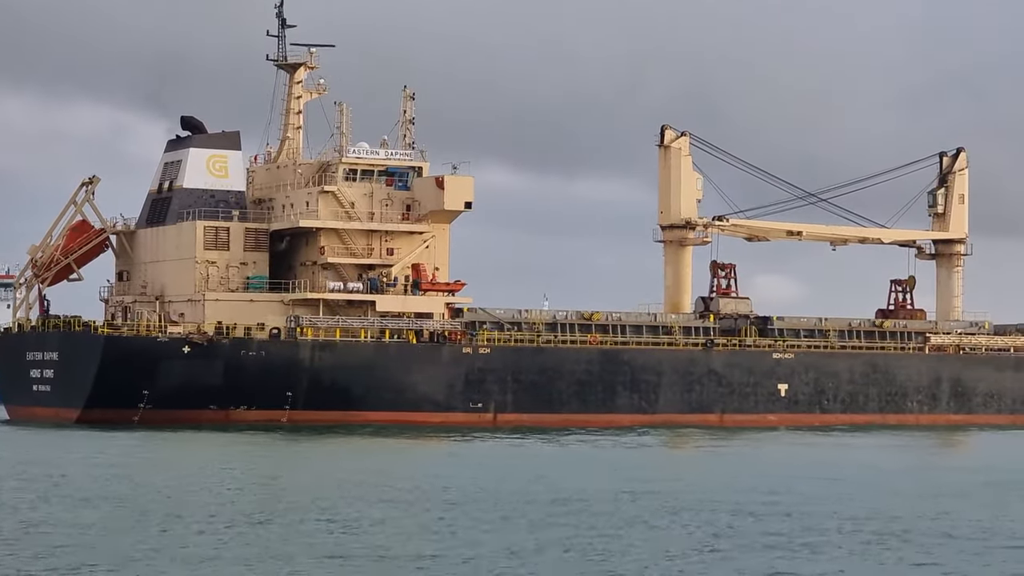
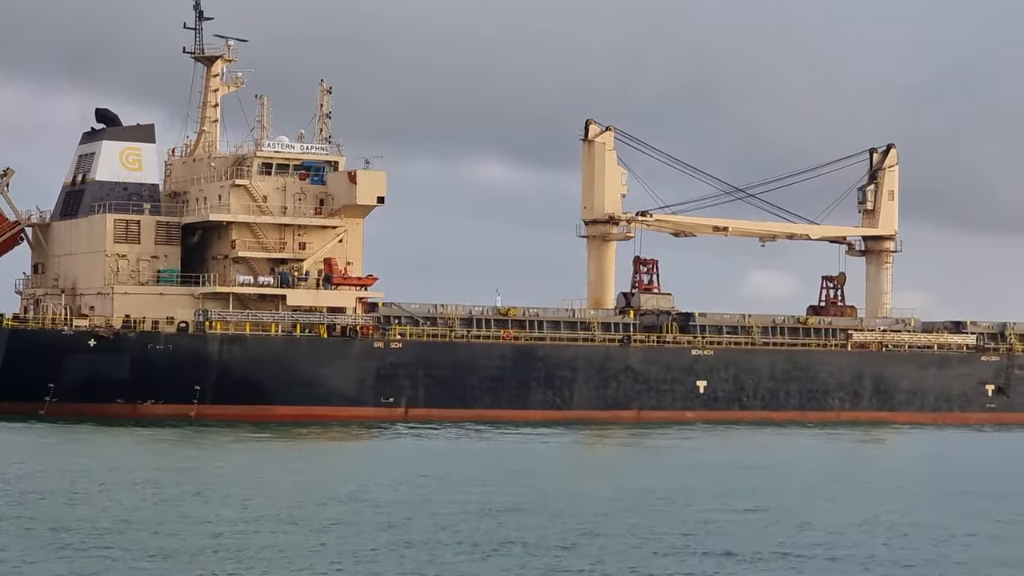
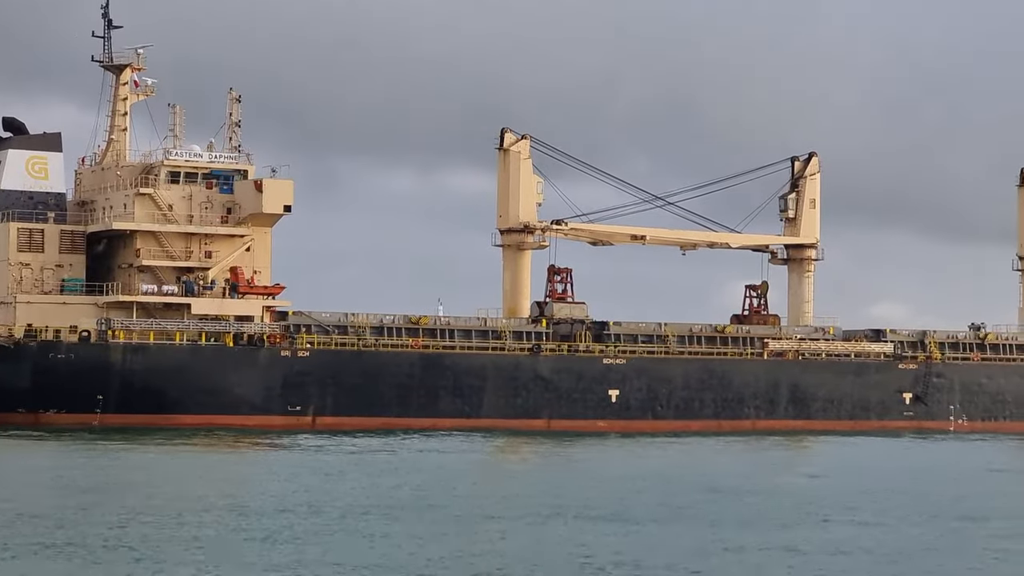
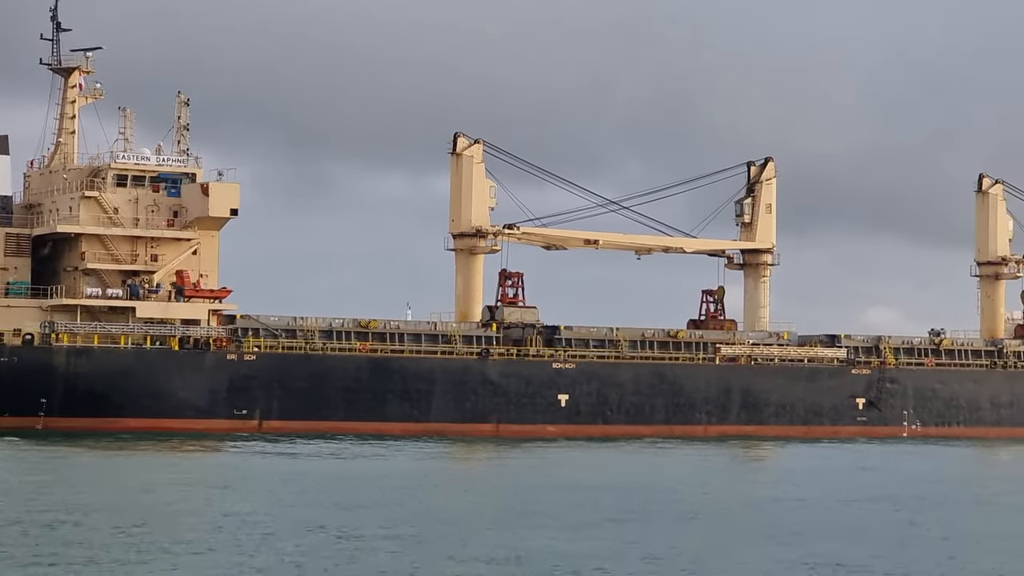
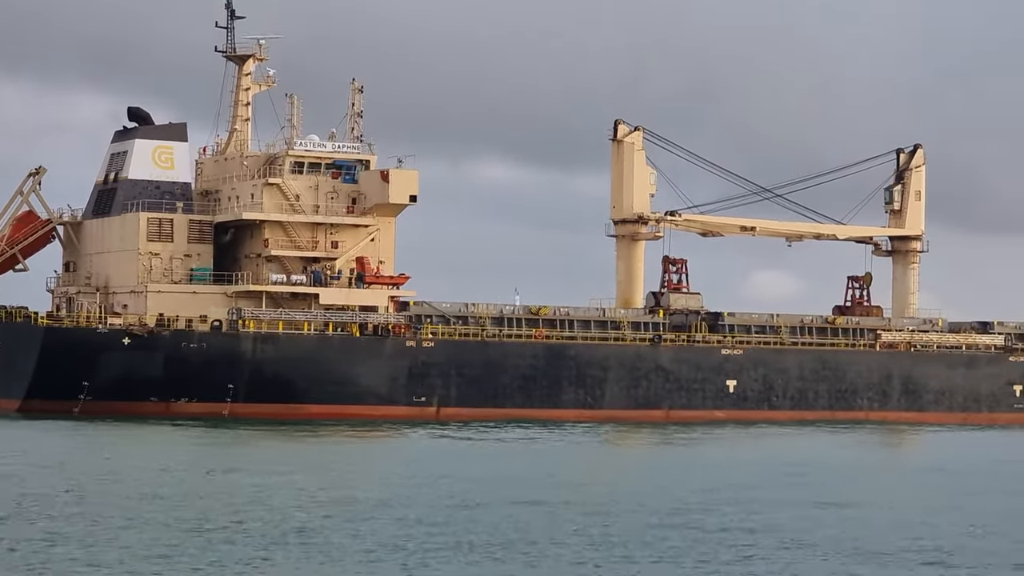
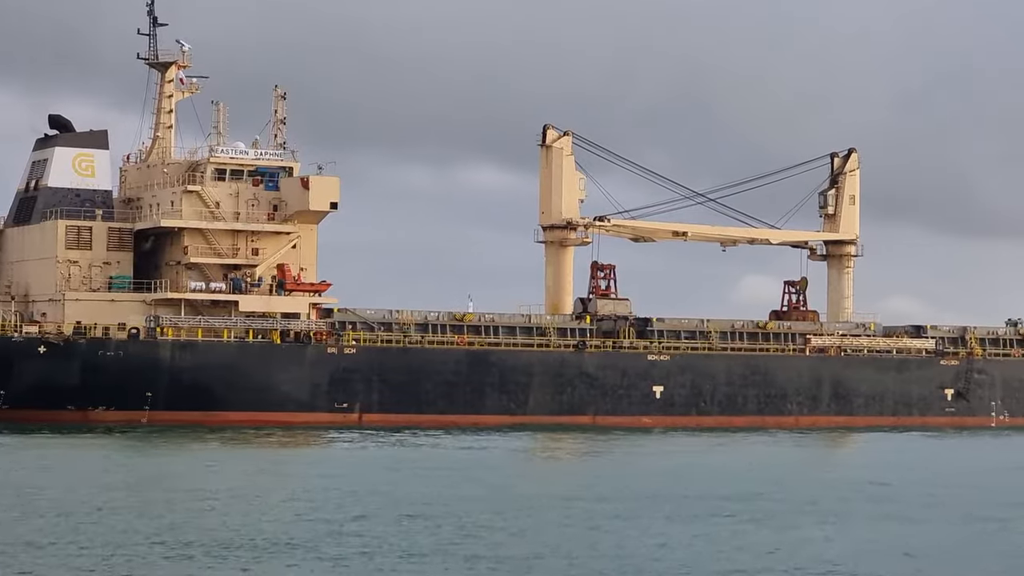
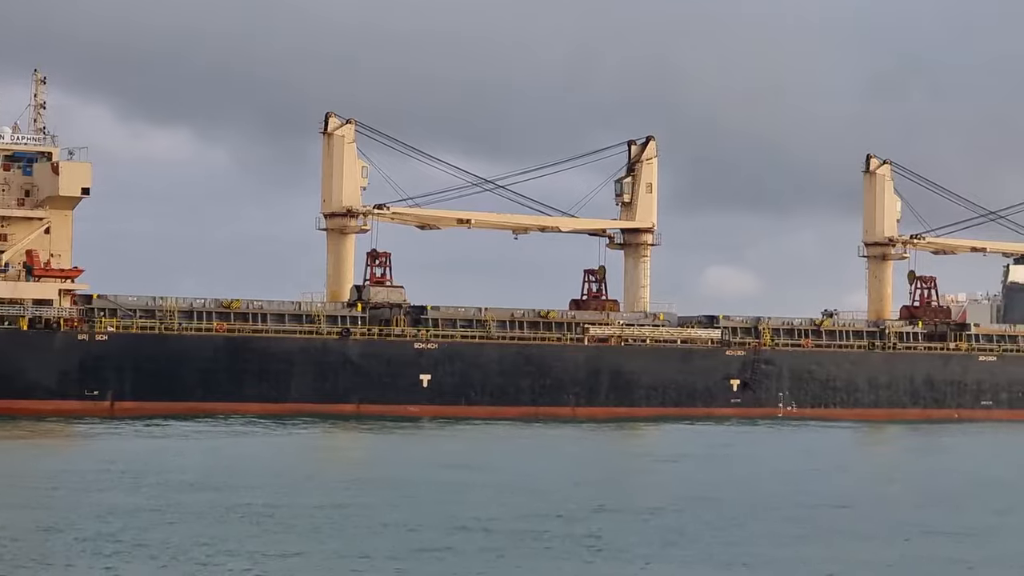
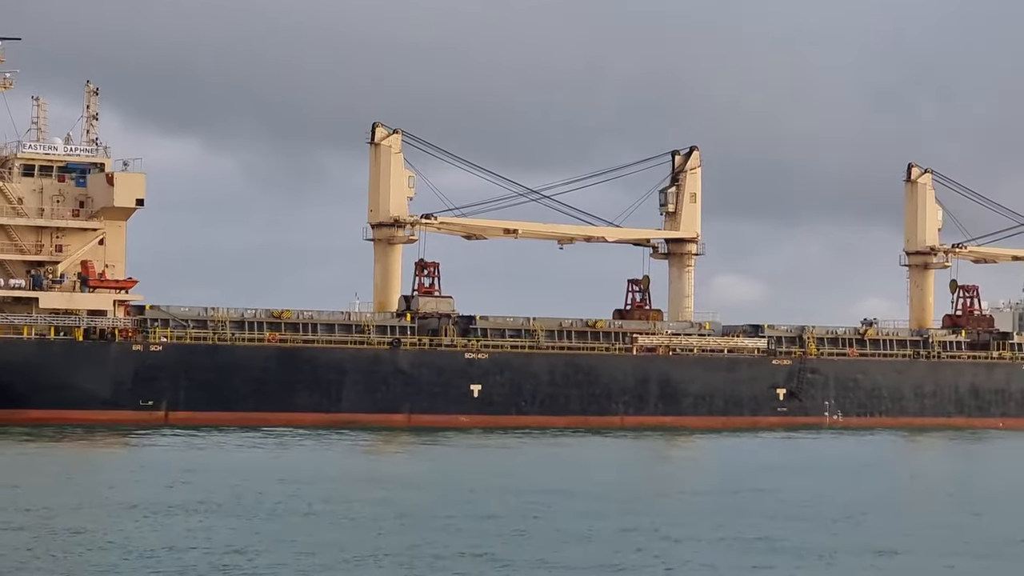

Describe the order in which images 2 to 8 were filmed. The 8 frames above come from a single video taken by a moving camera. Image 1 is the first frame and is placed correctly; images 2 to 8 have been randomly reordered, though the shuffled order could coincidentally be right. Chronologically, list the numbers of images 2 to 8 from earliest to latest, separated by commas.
5, 2, 6, 3, 4, 8, 7
